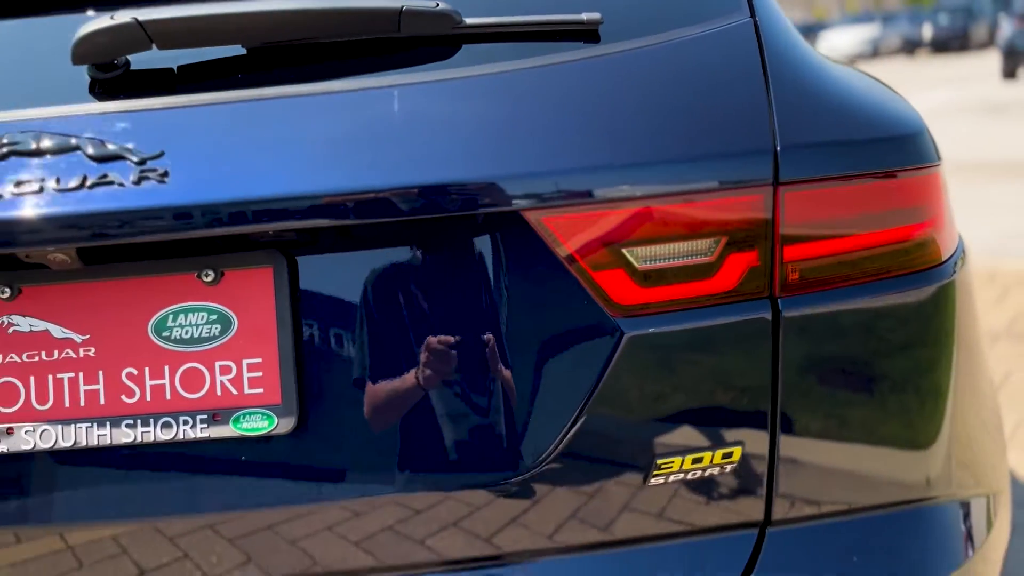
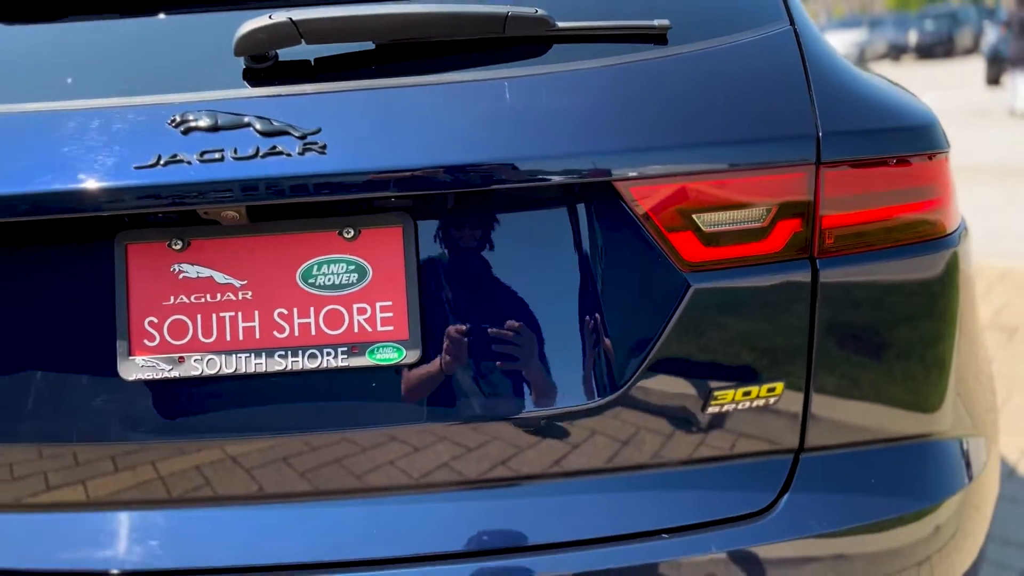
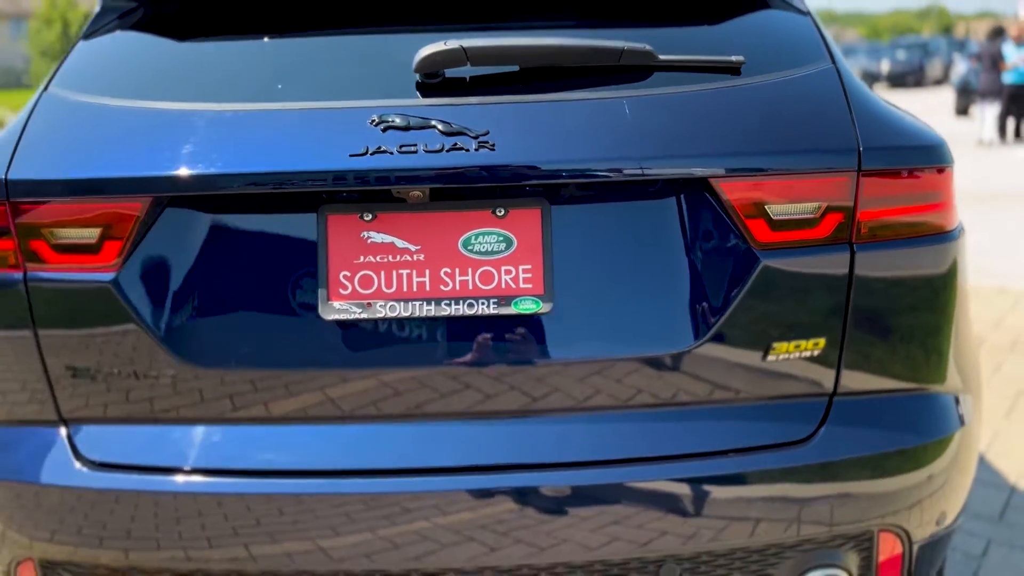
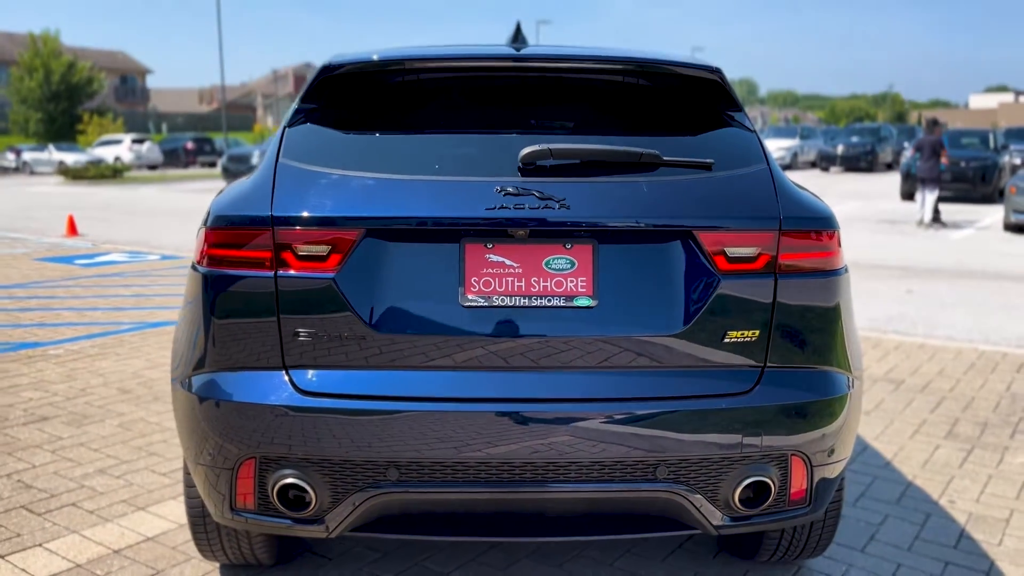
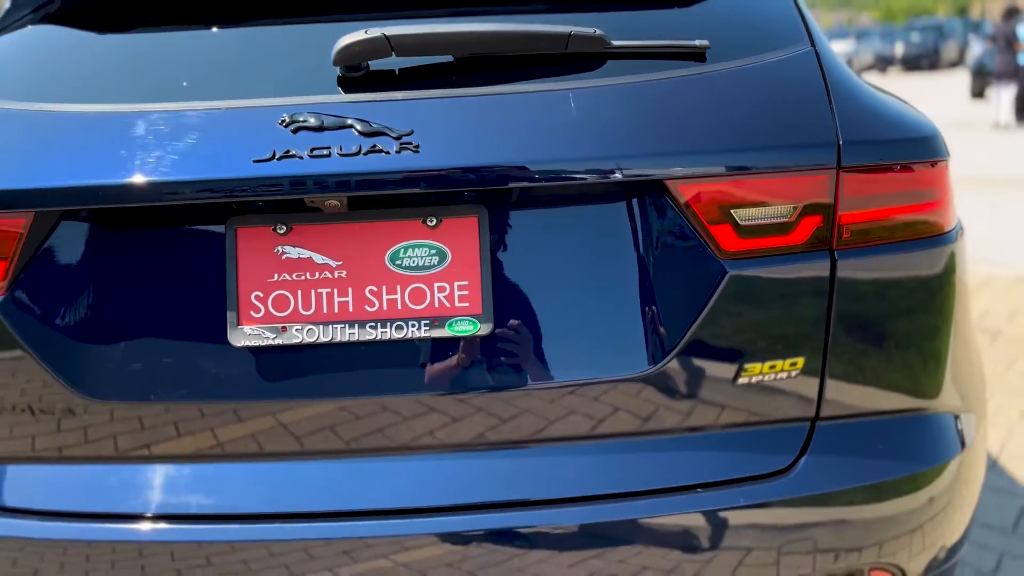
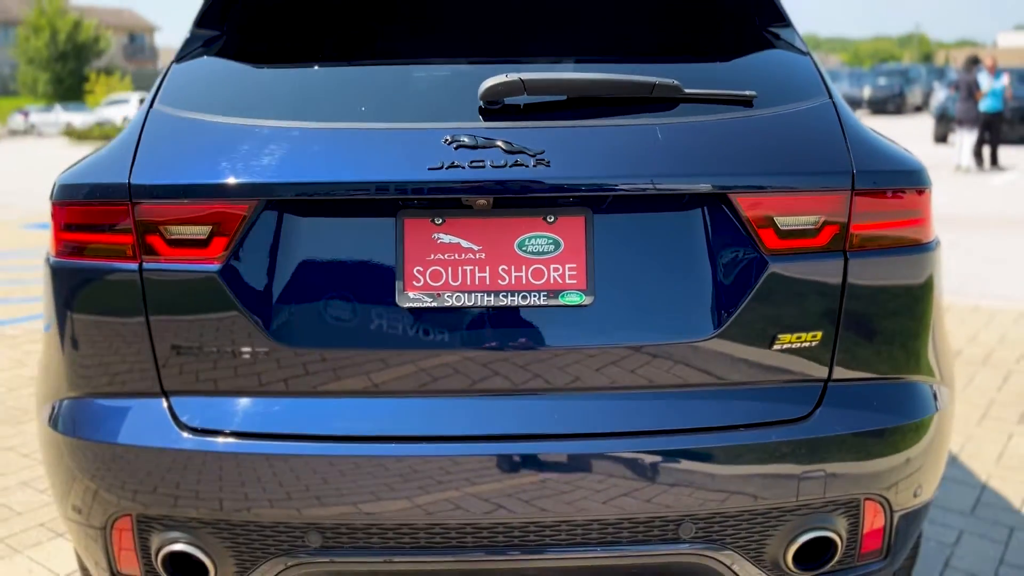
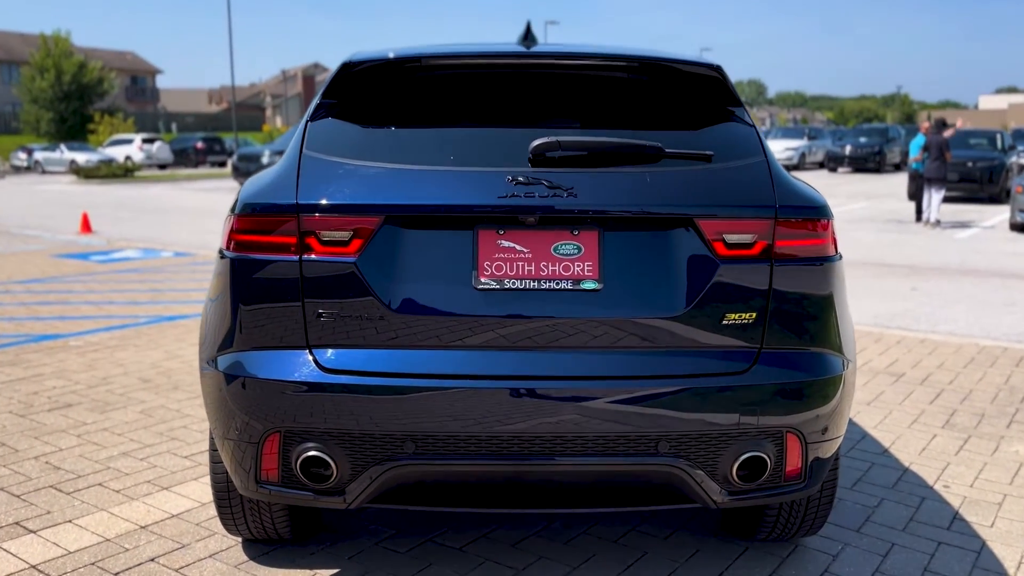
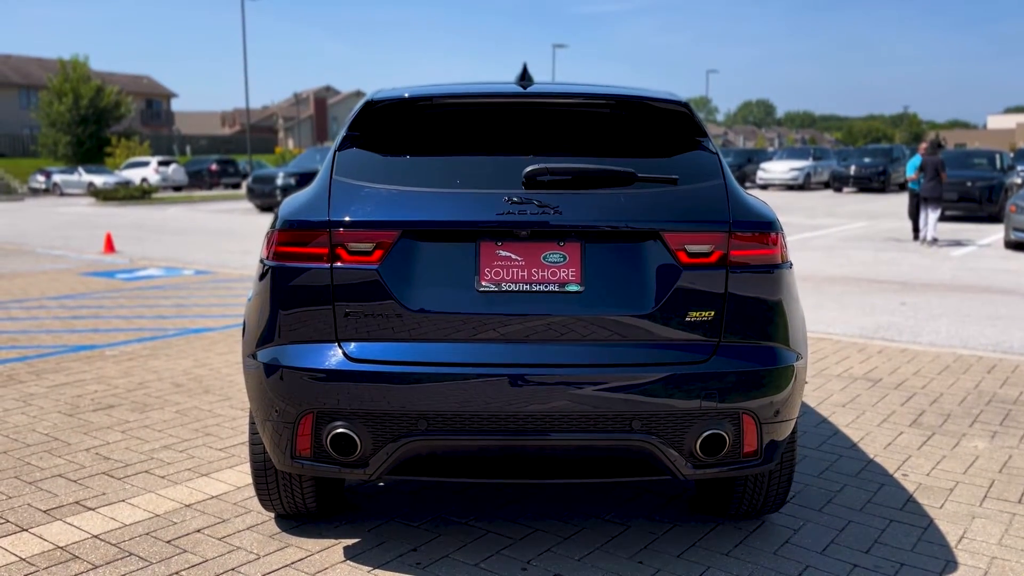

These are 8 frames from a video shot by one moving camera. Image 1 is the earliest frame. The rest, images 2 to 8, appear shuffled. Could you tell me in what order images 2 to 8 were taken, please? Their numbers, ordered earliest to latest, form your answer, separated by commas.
2, 5, 3, 6, 4, 8, 7
